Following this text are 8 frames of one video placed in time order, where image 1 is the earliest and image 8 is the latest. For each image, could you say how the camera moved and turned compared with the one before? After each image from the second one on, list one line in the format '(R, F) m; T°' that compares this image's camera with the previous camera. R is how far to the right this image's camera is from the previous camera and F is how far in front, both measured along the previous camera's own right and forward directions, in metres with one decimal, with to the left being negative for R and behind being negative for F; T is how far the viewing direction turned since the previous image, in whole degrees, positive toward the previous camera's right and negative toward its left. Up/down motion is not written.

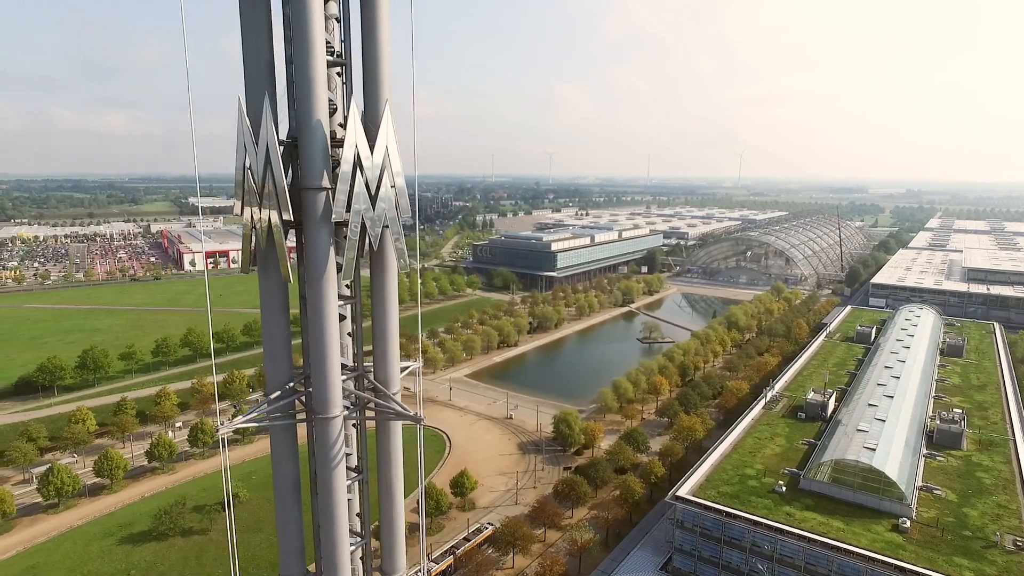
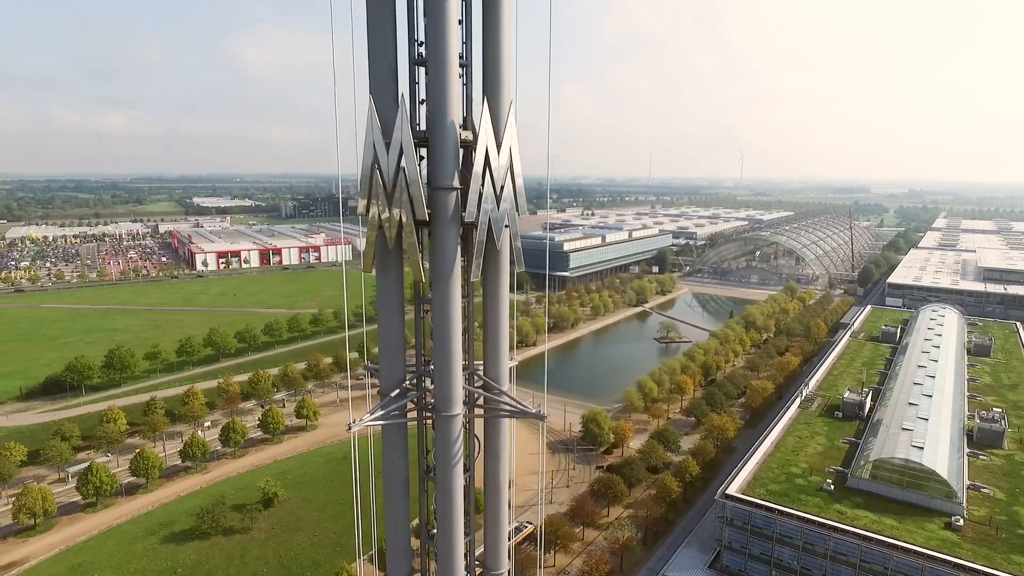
(-0.8, -0.1) m; 0°
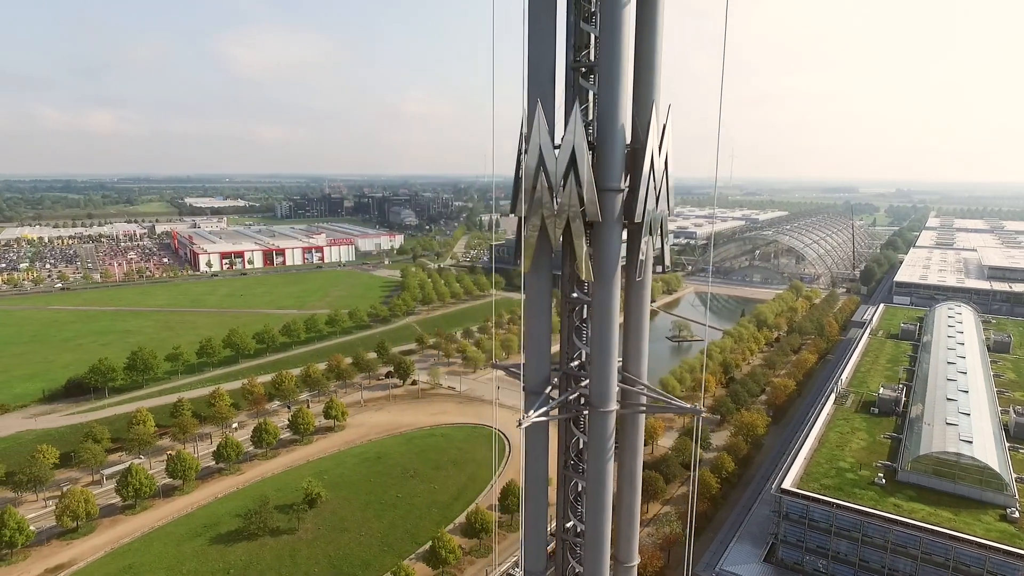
(-1.1, -0.1) m; +1°
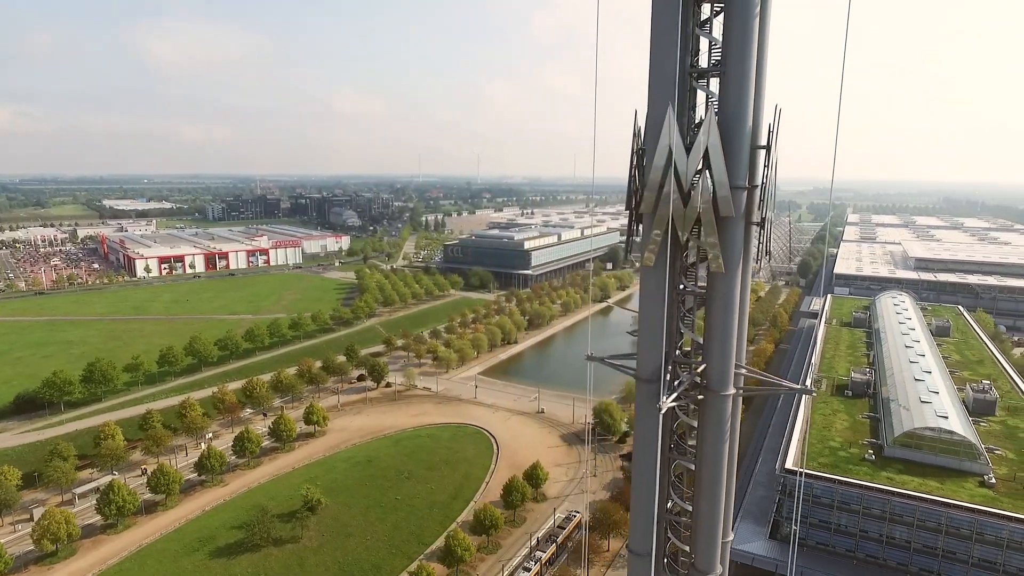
(-1.4, -0.1) m; +6°
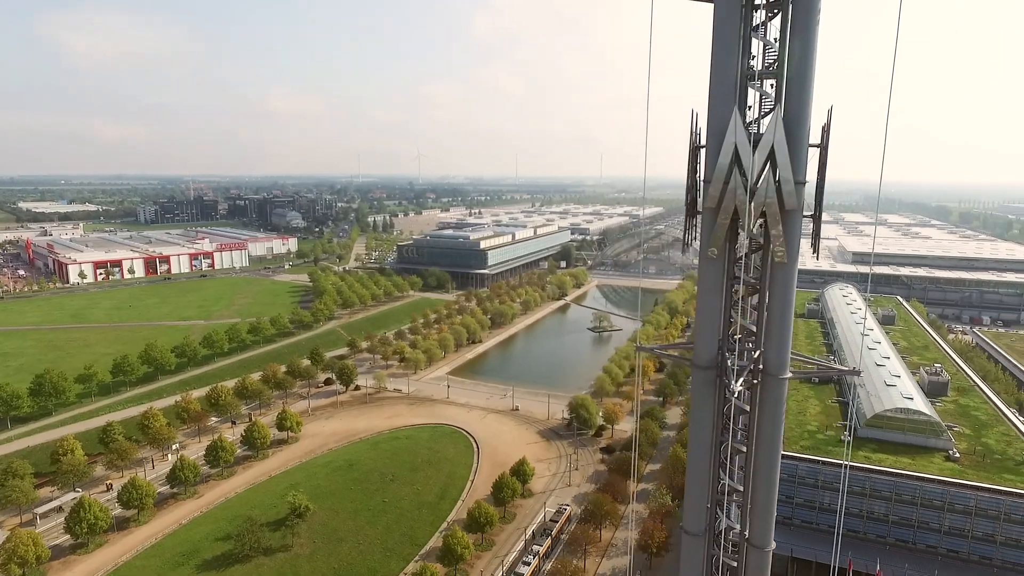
(-1.0, -0.1) m; +5°
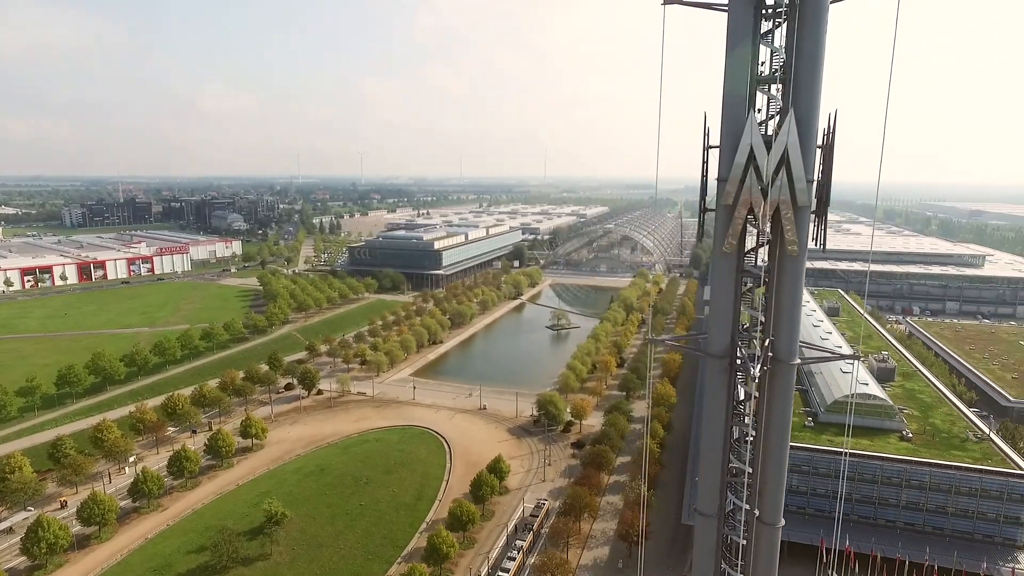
(-0.7, -0.1) m; +5°
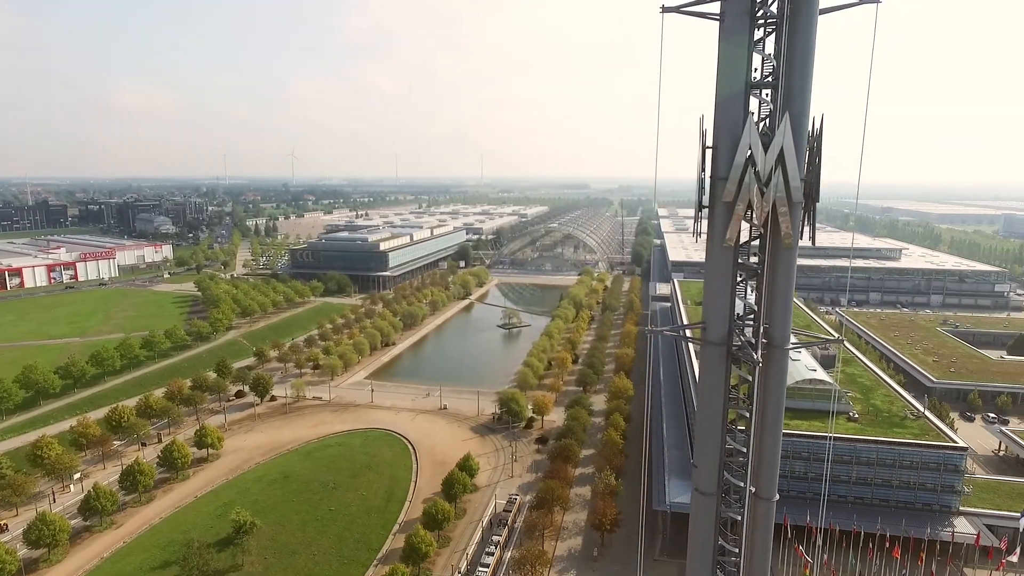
(-0.7, -0.1) m; +6°
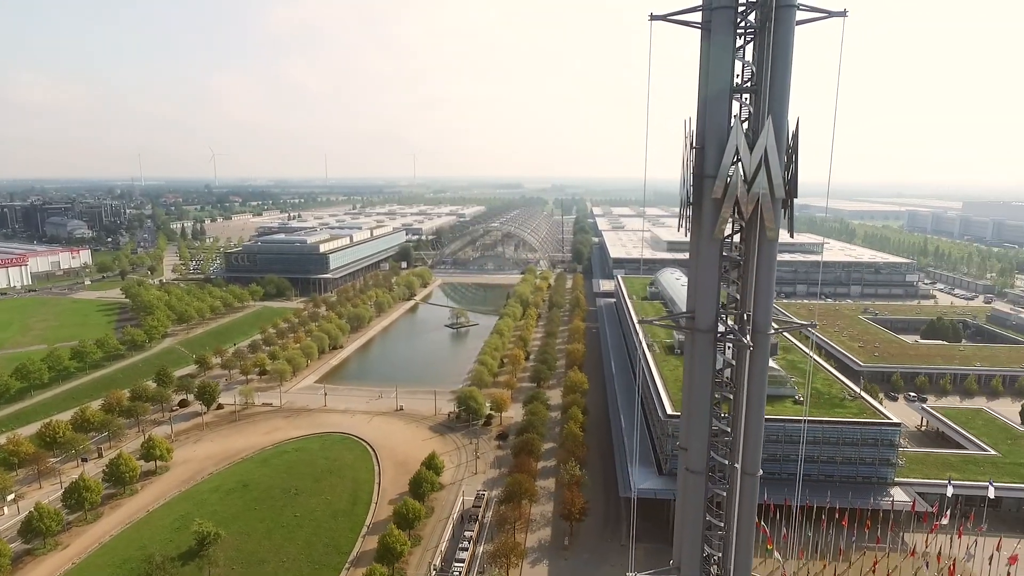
(-0.6, -0.2) m; +6°
